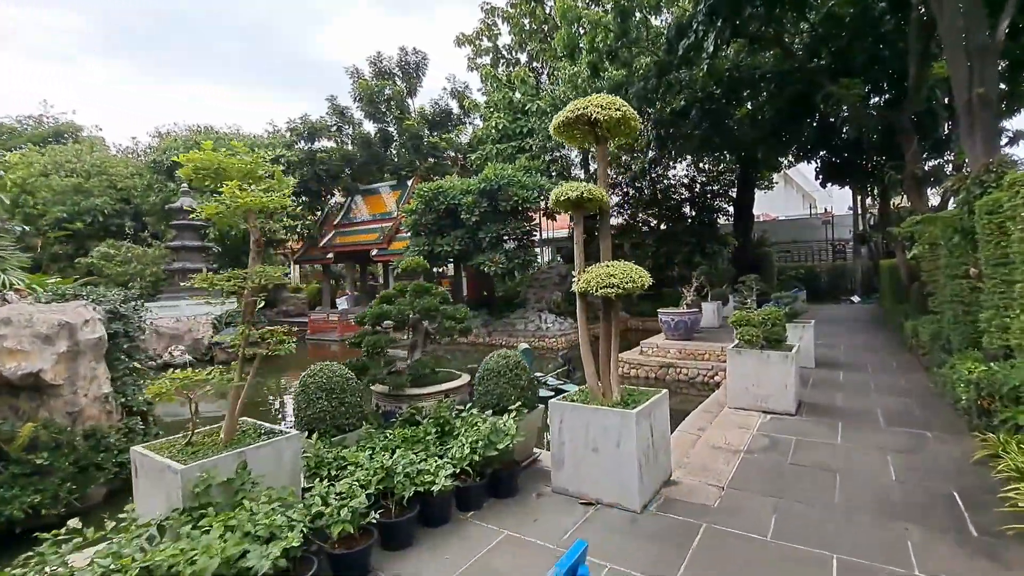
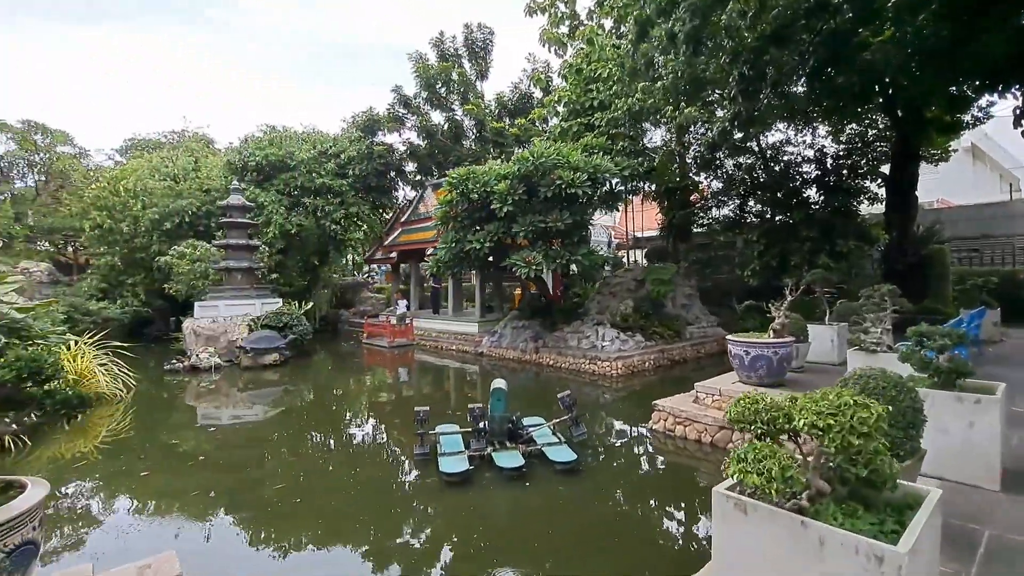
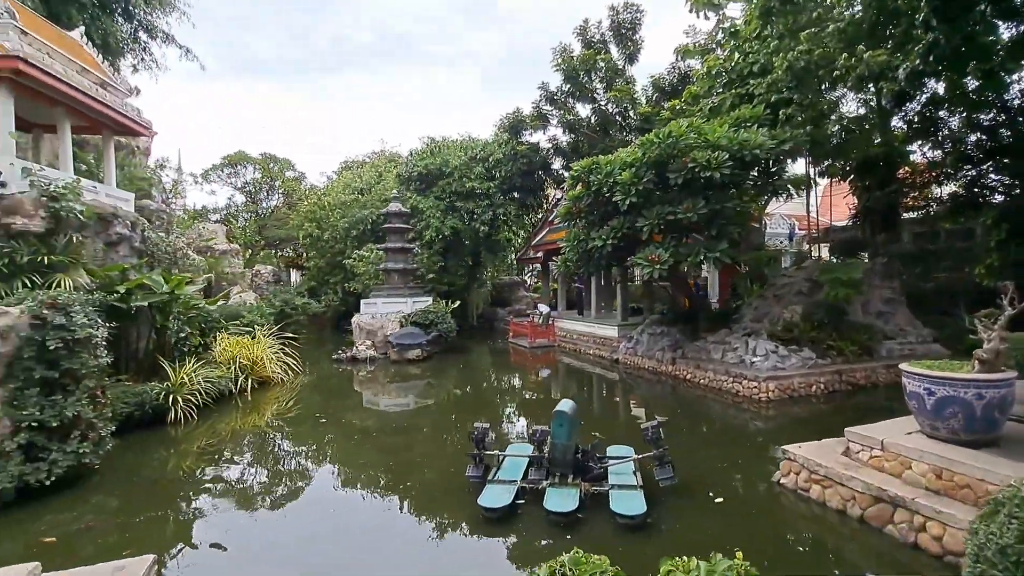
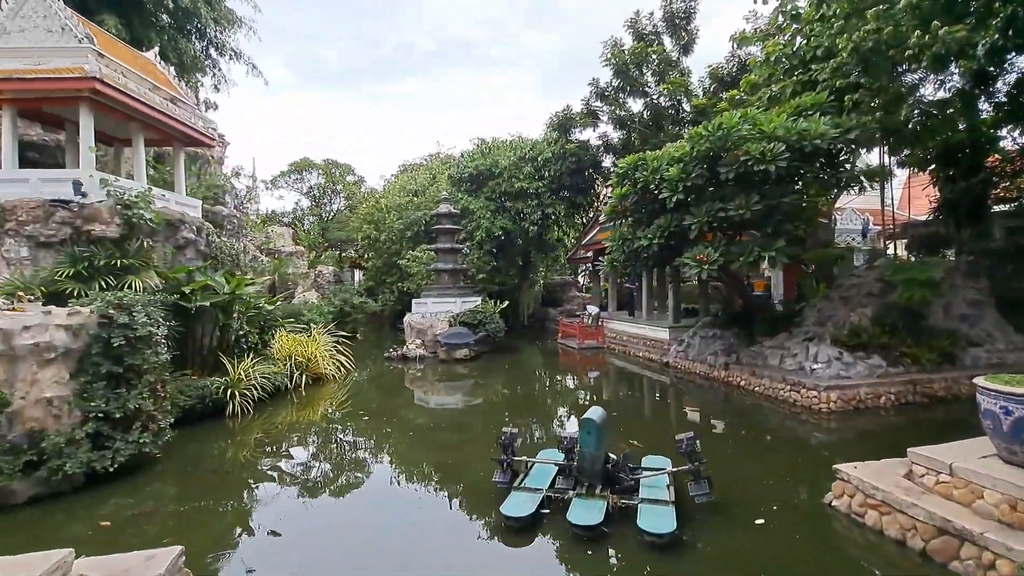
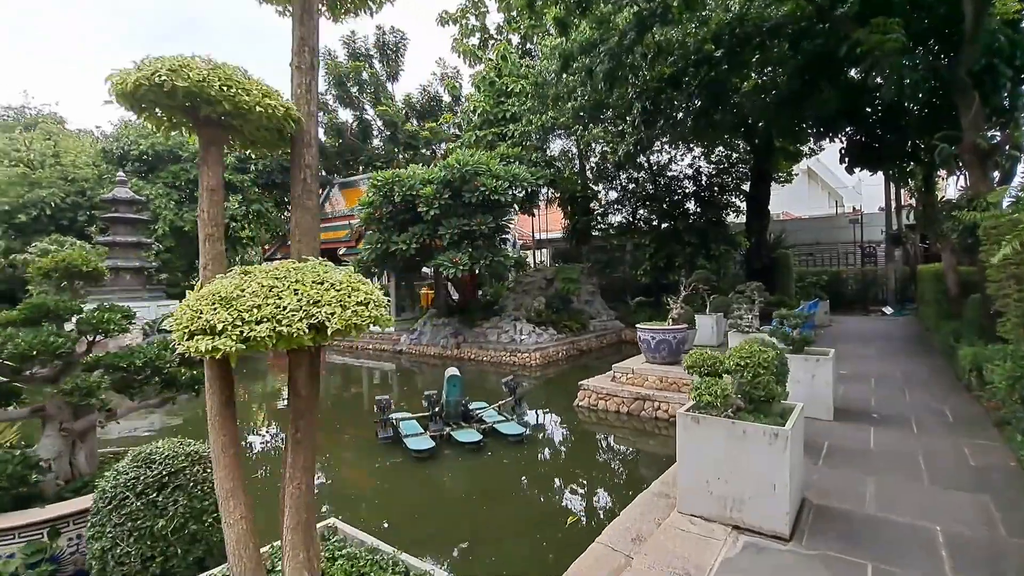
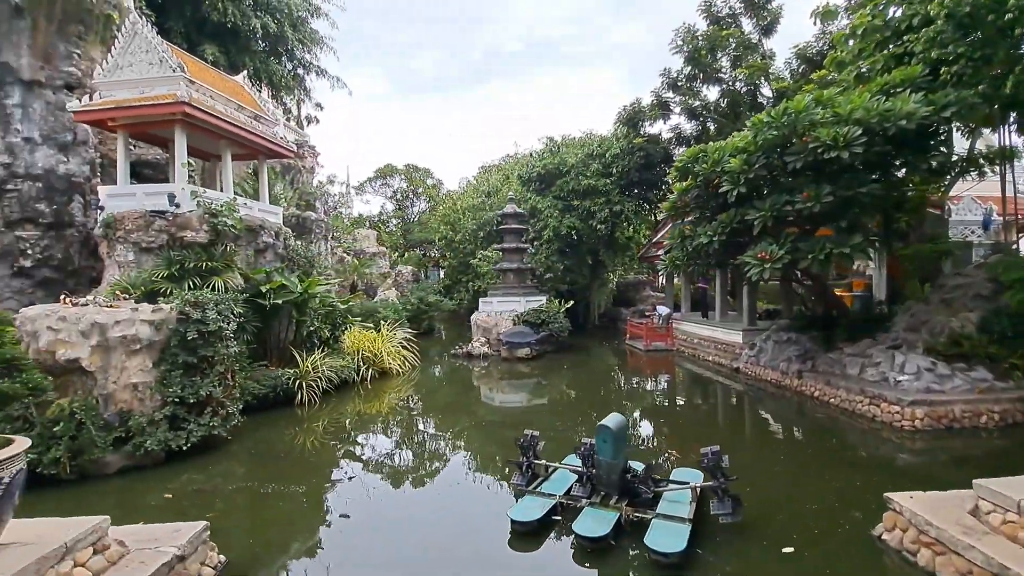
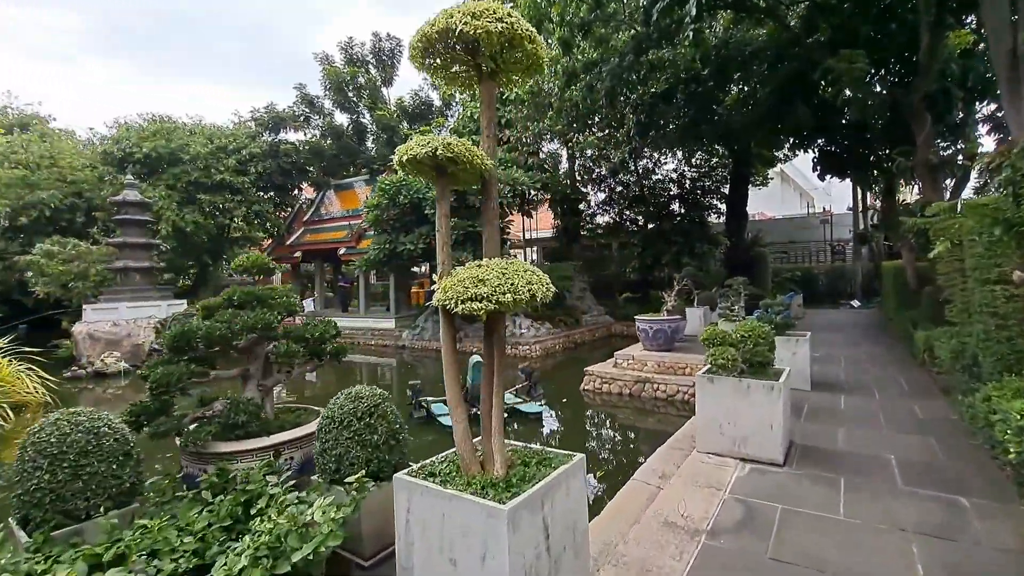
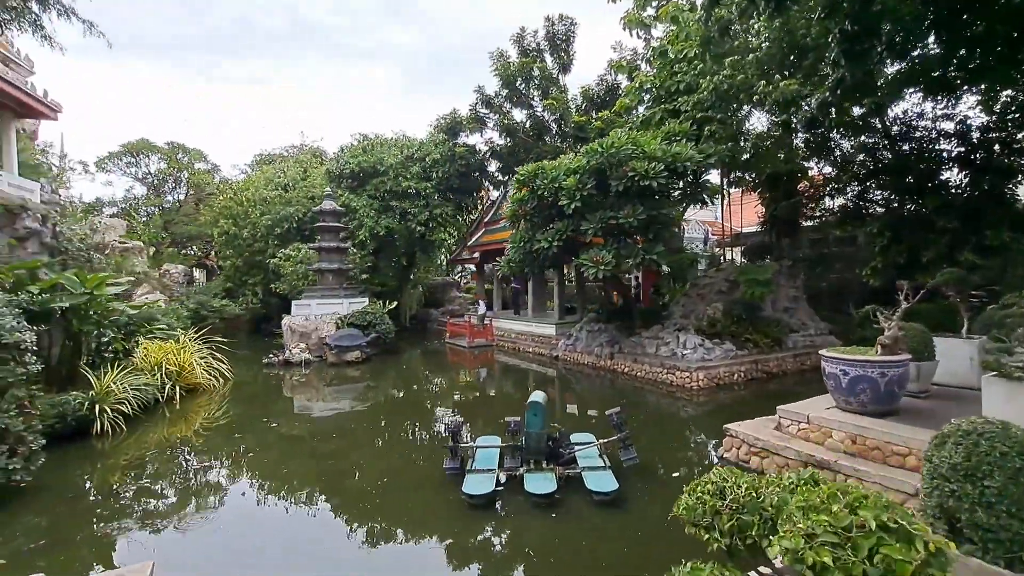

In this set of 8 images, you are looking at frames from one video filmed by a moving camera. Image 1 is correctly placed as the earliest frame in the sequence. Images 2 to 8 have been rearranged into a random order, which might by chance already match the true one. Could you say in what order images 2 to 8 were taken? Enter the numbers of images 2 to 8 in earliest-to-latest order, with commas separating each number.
7, 5, 2, 8, 3, 4, 6
